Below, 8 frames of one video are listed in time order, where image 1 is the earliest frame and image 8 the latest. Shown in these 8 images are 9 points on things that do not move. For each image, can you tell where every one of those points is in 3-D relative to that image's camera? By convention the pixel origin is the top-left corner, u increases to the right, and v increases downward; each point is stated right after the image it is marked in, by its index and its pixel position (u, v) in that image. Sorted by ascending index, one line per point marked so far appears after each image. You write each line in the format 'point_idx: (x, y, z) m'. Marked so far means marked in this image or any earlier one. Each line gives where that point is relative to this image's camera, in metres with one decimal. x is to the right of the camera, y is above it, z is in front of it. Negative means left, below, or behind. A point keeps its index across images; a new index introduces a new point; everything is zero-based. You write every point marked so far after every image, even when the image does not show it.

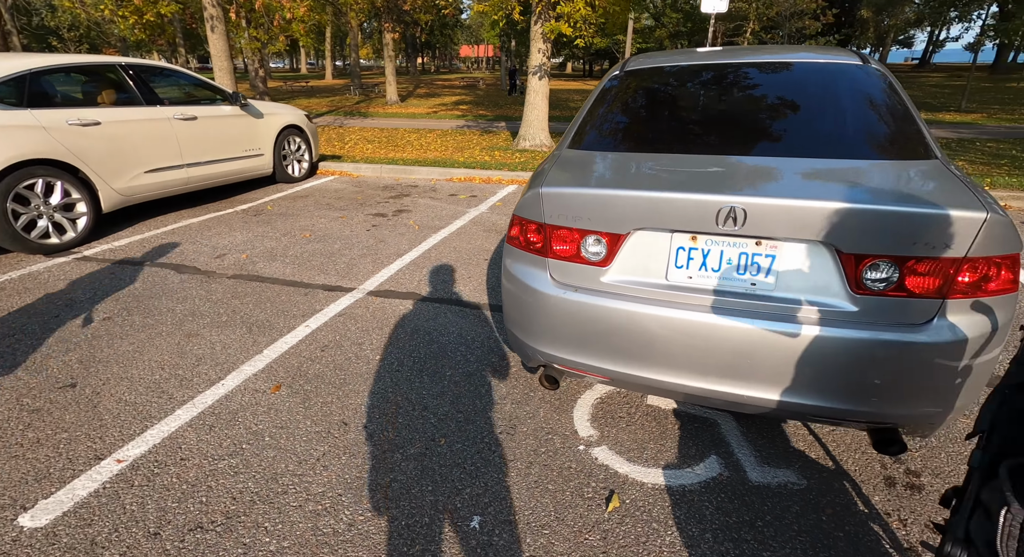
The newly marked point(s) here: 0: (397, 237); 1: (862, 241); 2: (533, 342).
0: (-1.1, +0.4, +5.0) m
1: (+1.1, +0.1, +1.6) m
2: (+0.1, -0.3, +2.1) m
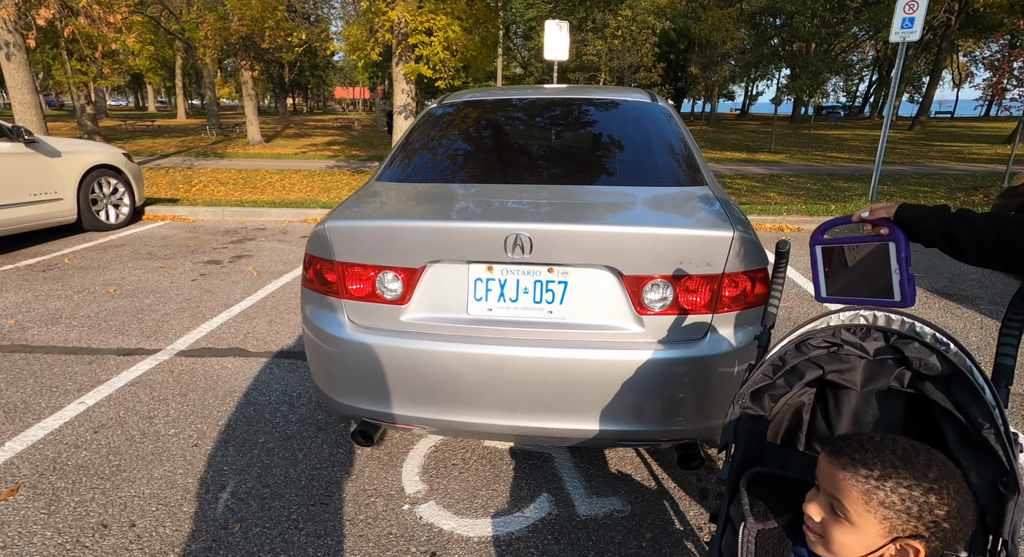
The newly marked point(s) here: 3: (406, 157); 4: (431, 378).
0: (-2.5, -0.1, +4.5) m
1: (+0.4, 0.0, +1.6) m
2: (-0.6, -0.4, +1.9) m
3: (-0.7, +0.8, +3.2) m
4: (-0.3, -0.3, +1.7) m
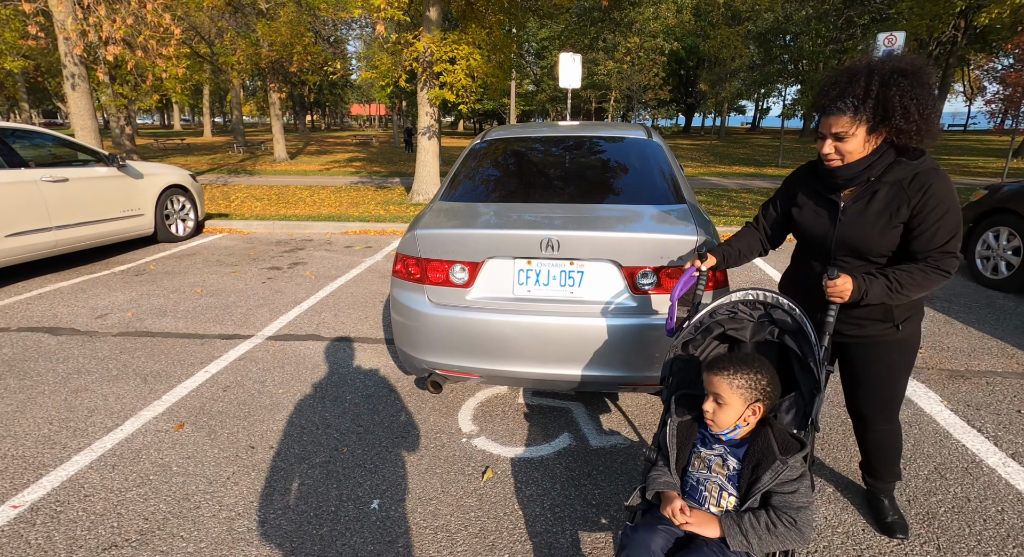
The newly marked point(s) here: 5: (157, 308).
0: (-2.3, -0.1, +5.3) m
1: (+0.6, +0.1, +2.3) m
2: (-0.5, -0.4, +2.6) m
3: (-0.5, +0.8, +4.0) m
4: (-0.1, -0.3, +2.5) m
5: (-3.2, -0.3, +4.6) m
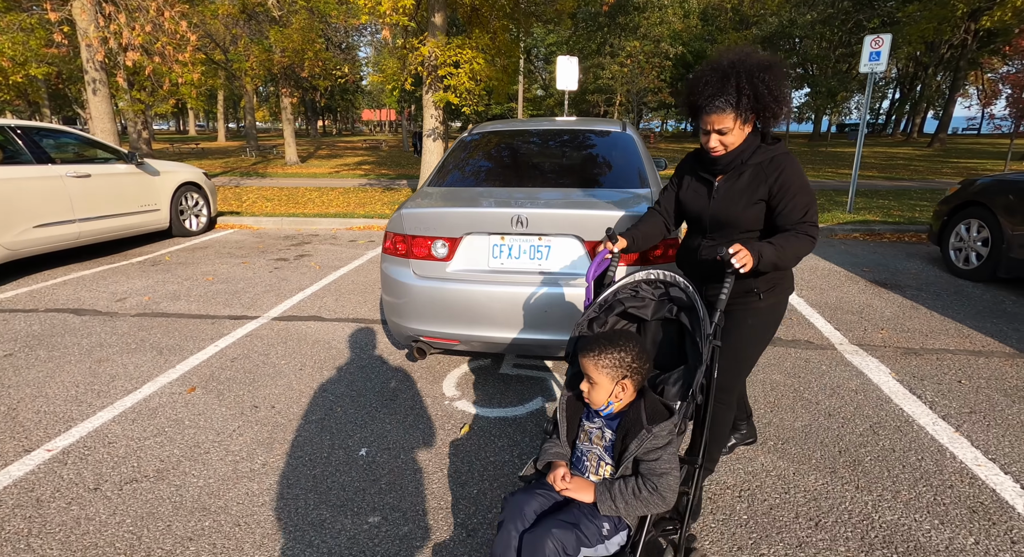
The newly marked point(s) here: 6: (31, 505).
0: (-2.3, 0.0, +5.6) m
1: (+0.4, +0.2, +2.6) m
2: (-0.6, -0.3, +2.9) m
3: (-0.6, +0.9, +4.3) m
4: (-0.3, -0.2, +2.7) m
5: (-3.3, -0.1, +4.9) m
6: (-2.0, -1.0, +2.2) m
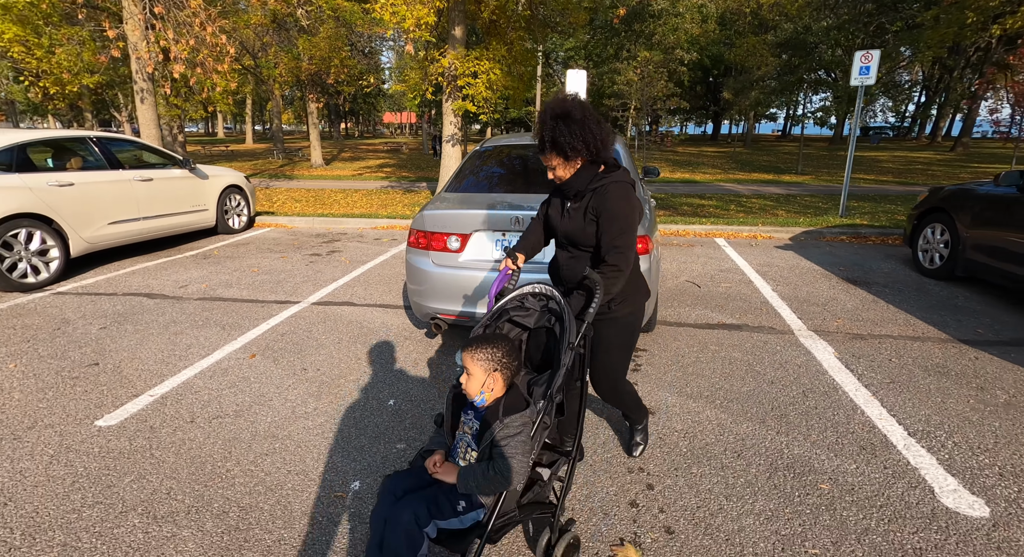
0: (-2.2, +0.1, +6.3) m
1: (+0.4, +0.3, +3.3) m
2: (-0.6, -0.2, +3.6) m
3: (-0.5, +1.0, +5.0) m
4: (-0.3, -0.1, +3.4) m
5: (-3.2, 0.0, +5.7) m
6: (-2.1, -0.9, +2.9) m
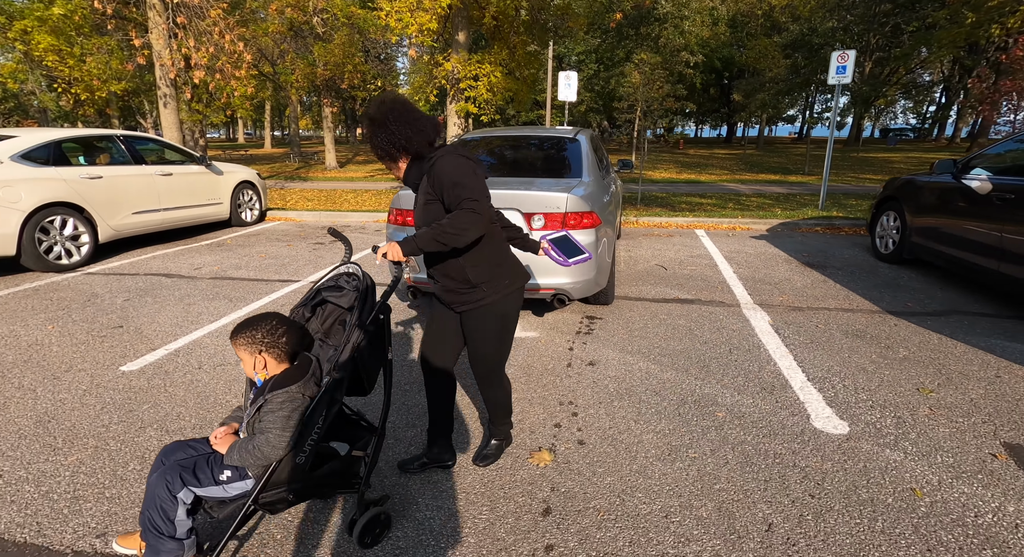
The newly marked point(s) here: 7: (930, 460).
0: (-2.4, +0.3, +6.9) m
1: (+0.1, +0.5, +3.8) m
2: (-0.9, 0.0, +4.1) m
3: (-0.7, +1.2, +5.5) m
4: (-0.5, +0.1, +3.9) m
5: (-3.4, +0.2, +6.3) m
6: (-2.4, -0.6, +3.5) m
7: (+2.0, -0.9, +2.4) m
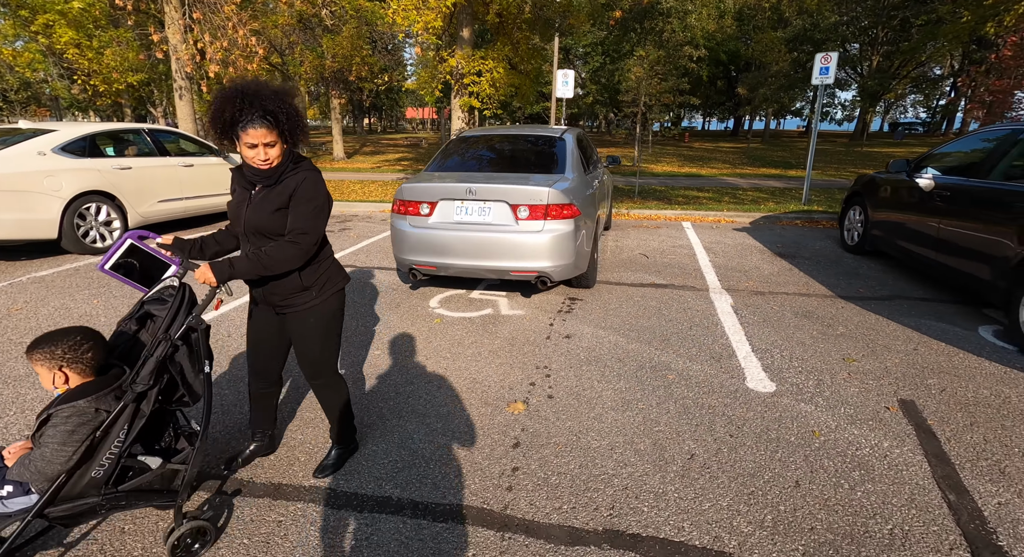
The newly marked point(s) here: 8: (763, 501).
0: (-2.5, +0.5, +7.4) m
1: (0.0, +0.7, +4.3) m
2: (-1.0, +0.2, +4.7) m
3: (-0.8, +1.3, +6.0) m
4: (-0.6, +0.3, +4.5) m
5: (-3.5, +0.4, +6.9) m
6: (-2.5, -0.5, +4.0) m
7: (+1.9, -0.8, +2.9) m
8: (+1.1, -1.0, +2.3) m
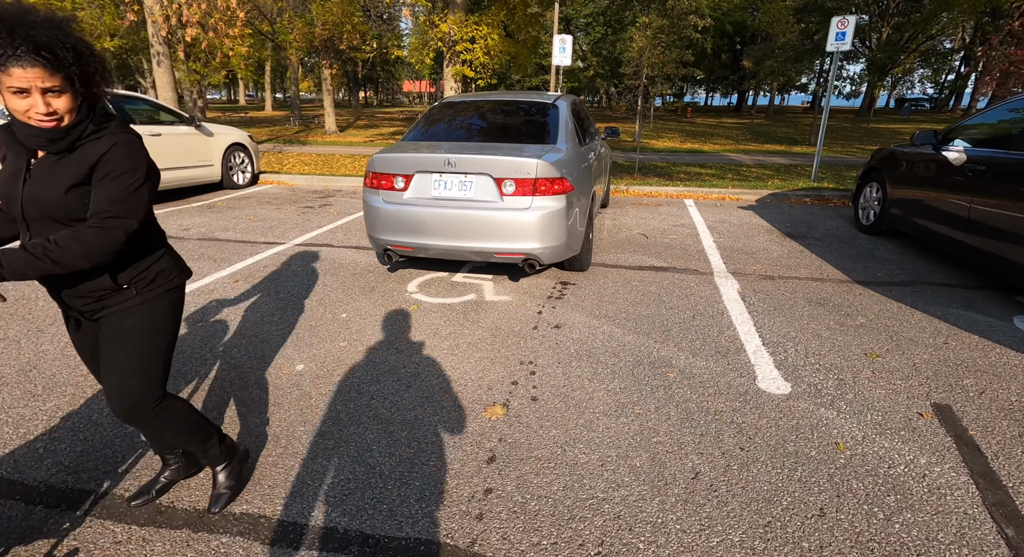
0: (-2.6, +0.8, +7.0) m
1: (-0.1, +0.8, +3.8) m
2: (-1.1, +0.3, +4.2) m
3: (-0.9, +1.6, +5.5) m
4: (-0.7, +0.4, +4.0) m
5: (-3.6, +0.6, +6.4) m
6: (-2.6, -0.4, +3.6) m
7: (+1.7, -0.7, +2.6) m
8: (+1.0, -0.9, +1.9) m
